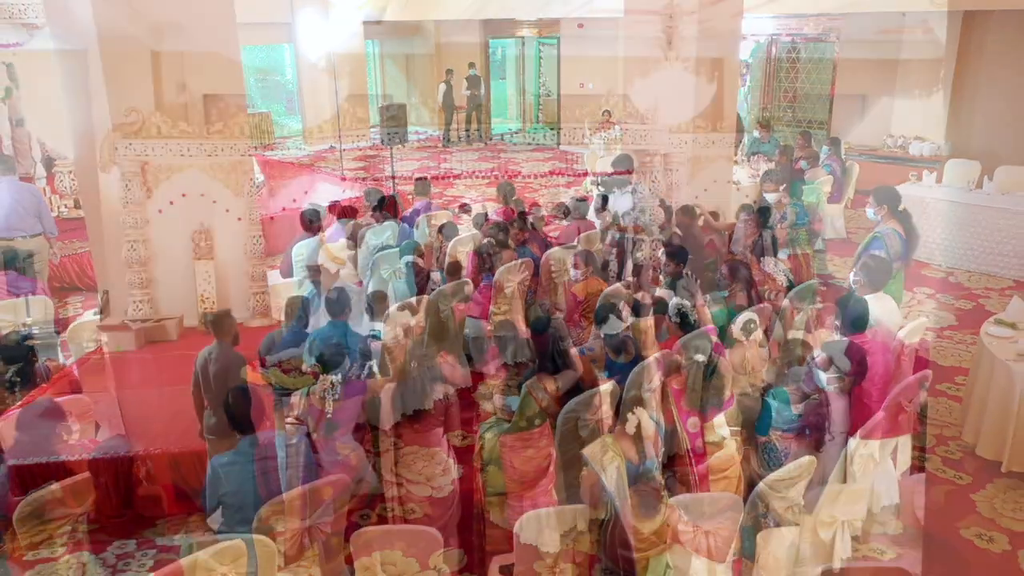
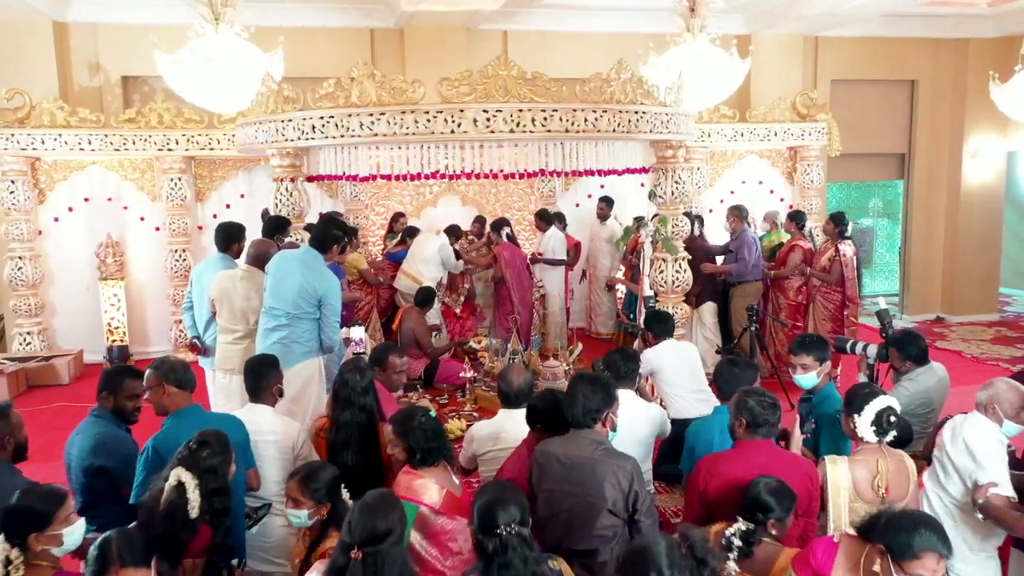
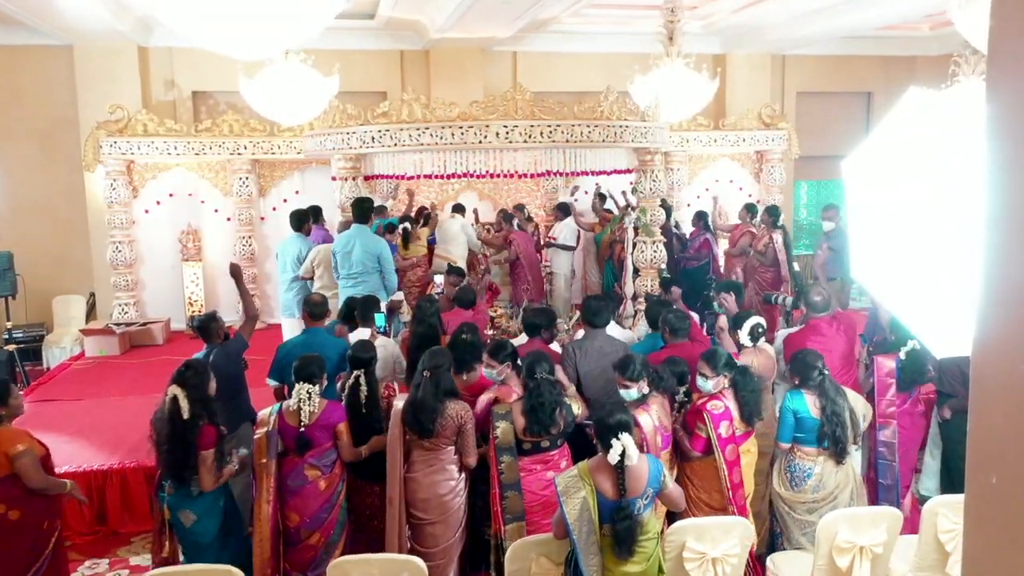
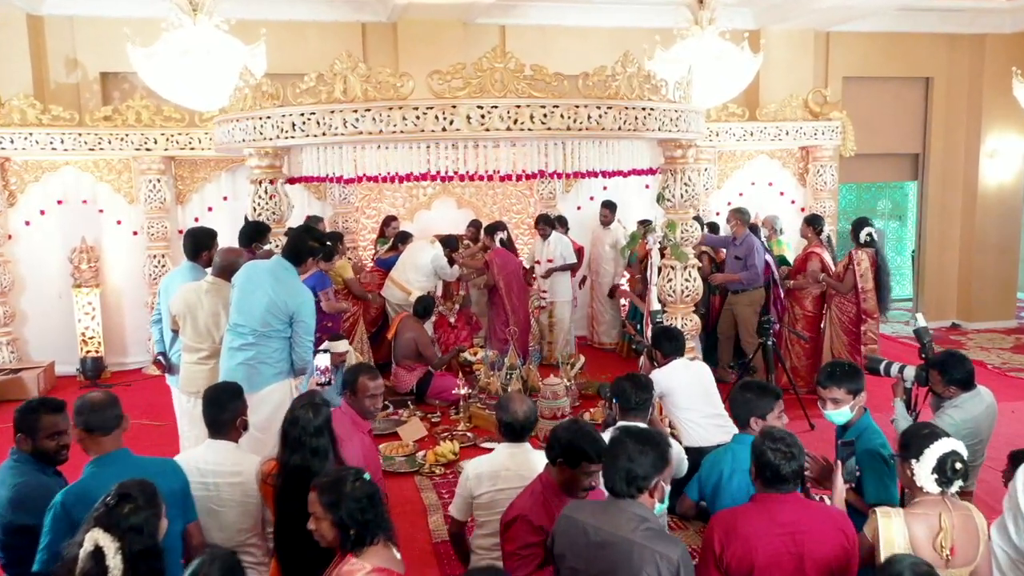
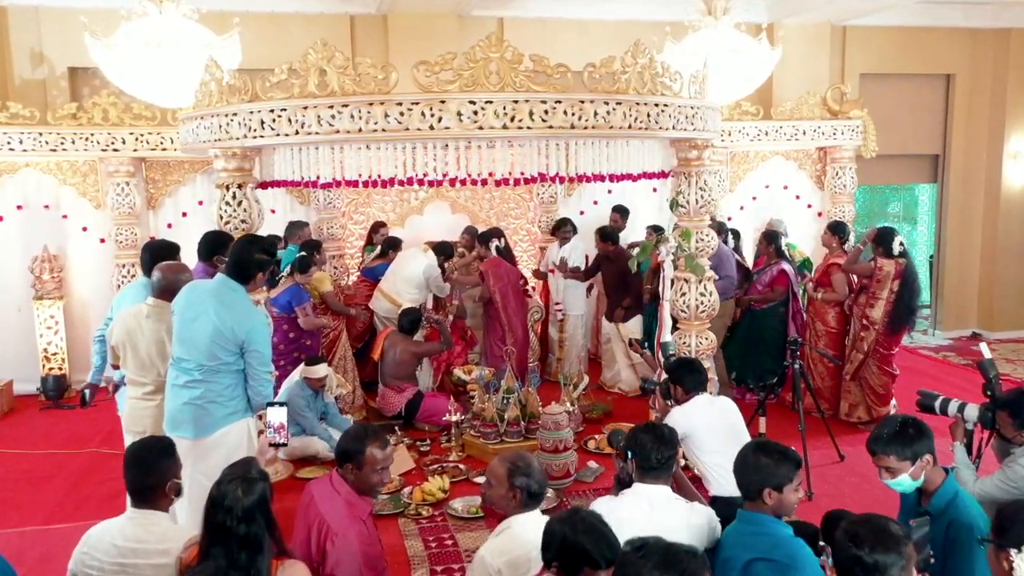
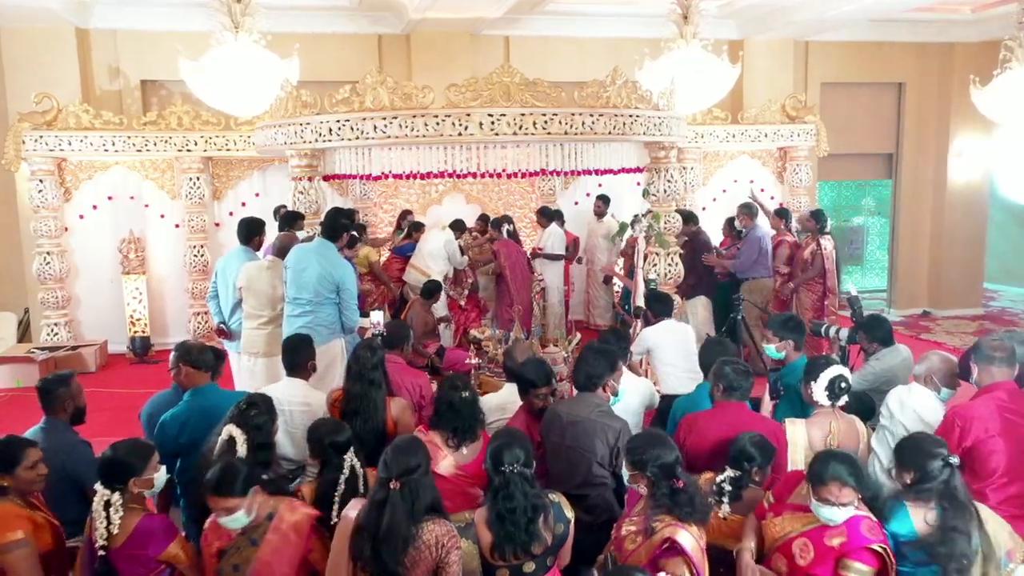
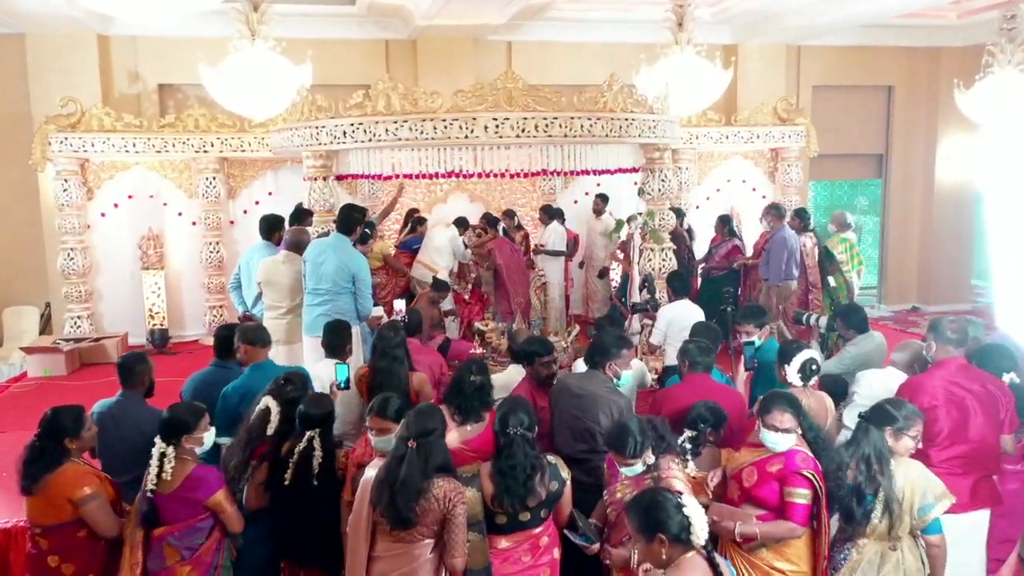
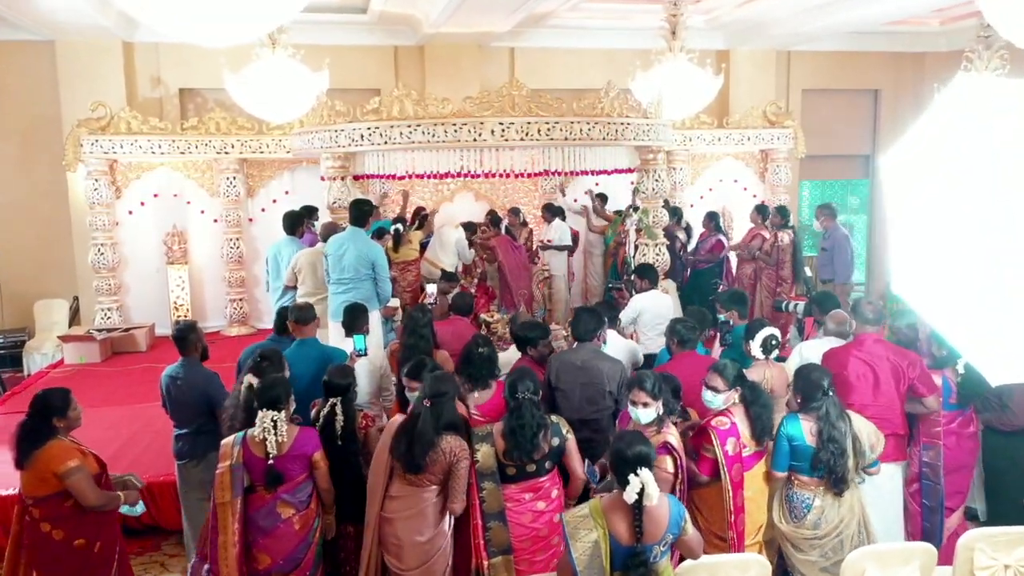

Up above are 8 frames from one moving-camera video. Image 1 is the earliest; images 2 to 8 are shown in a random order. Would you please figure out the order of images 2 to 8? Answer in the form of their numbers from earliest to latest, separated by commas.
3, 8, 7, 6, 2, 4, 5
